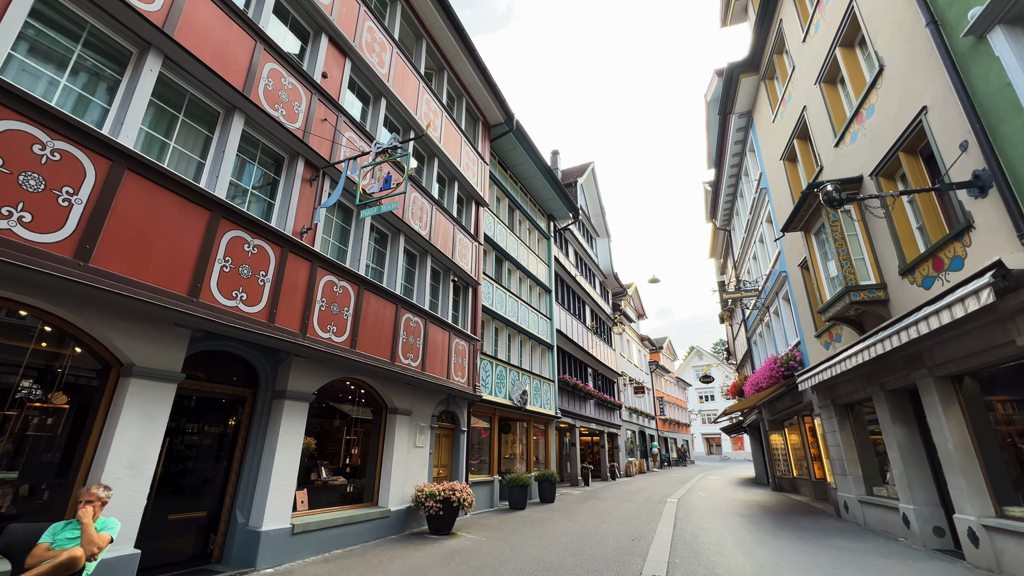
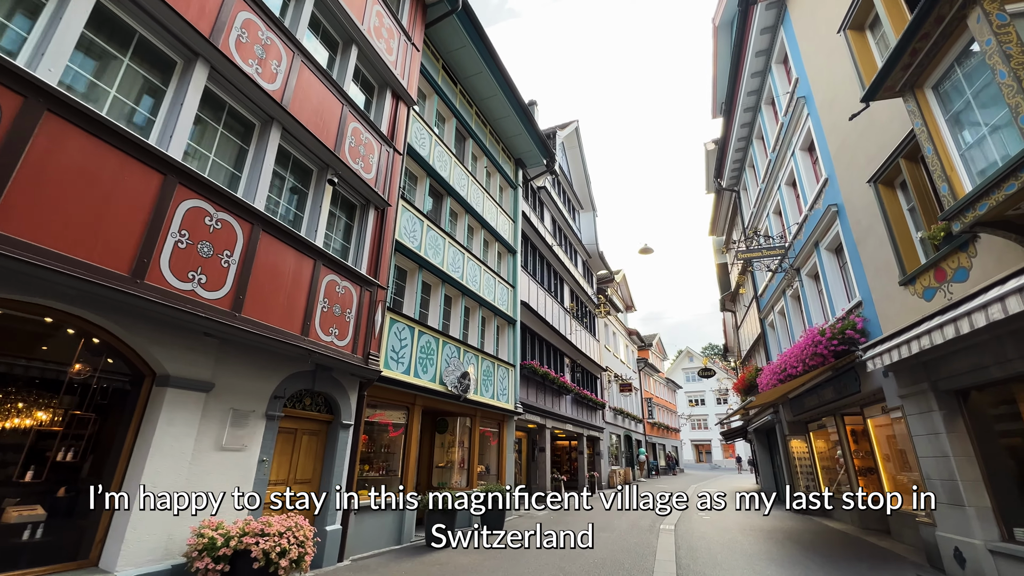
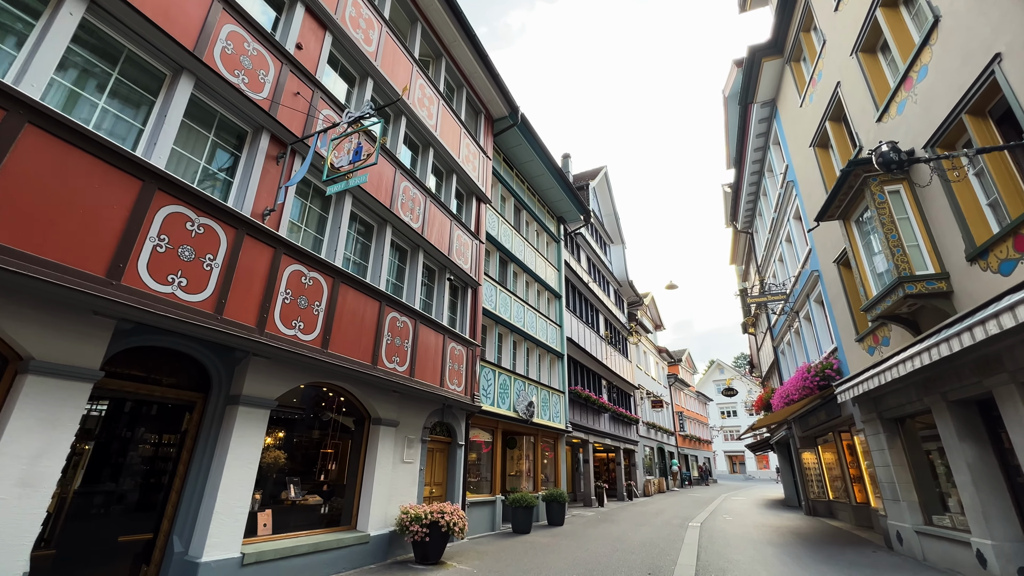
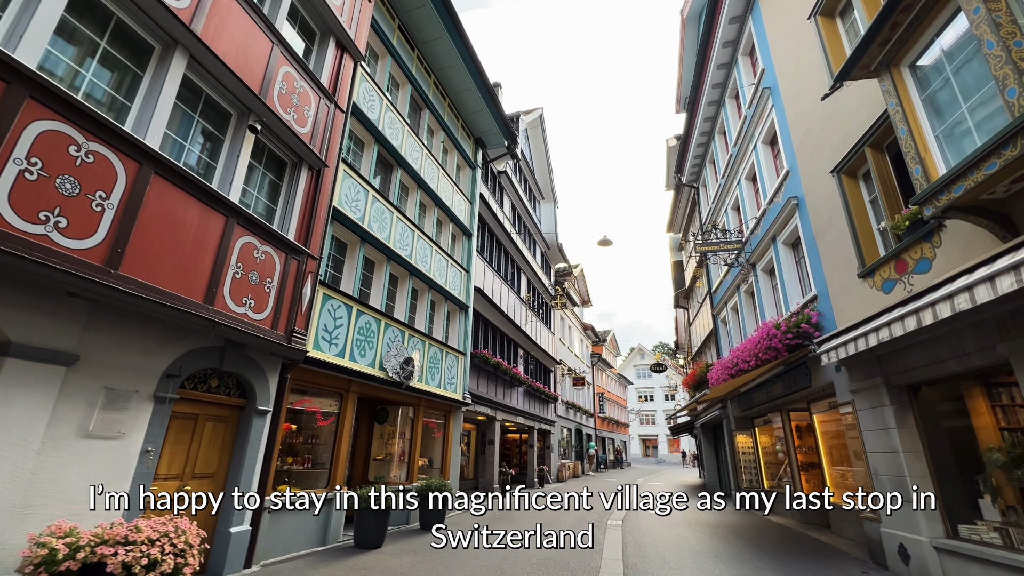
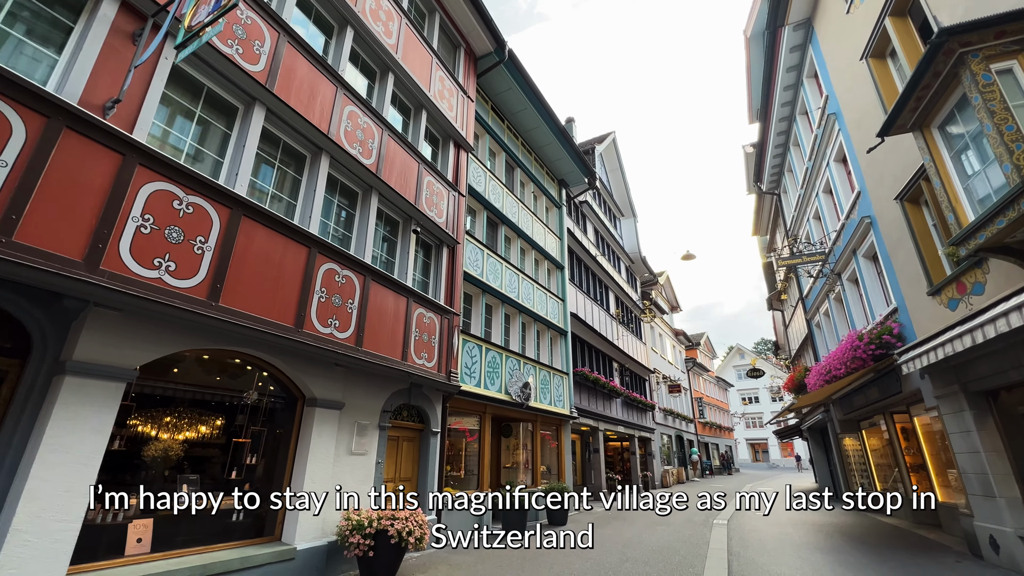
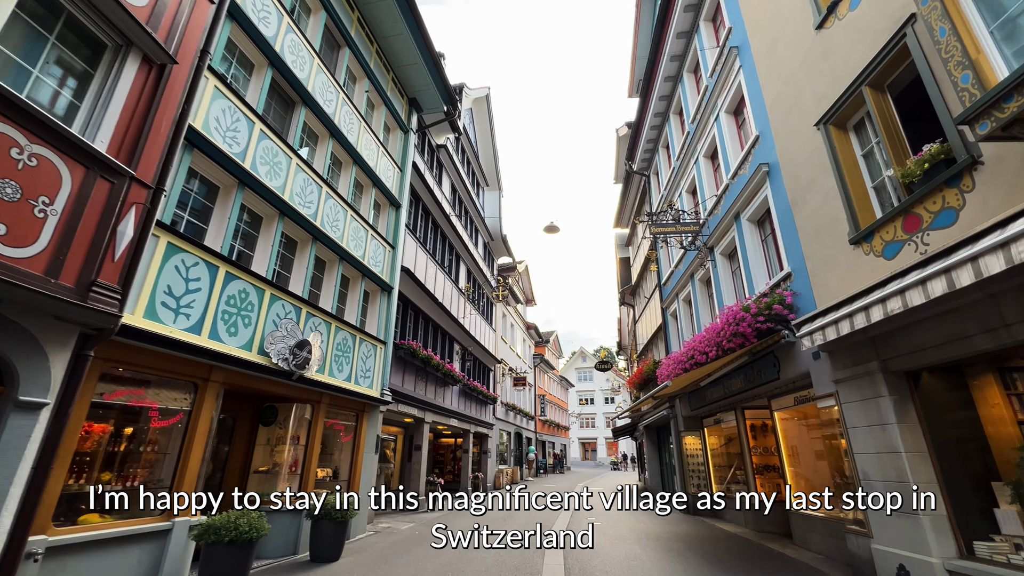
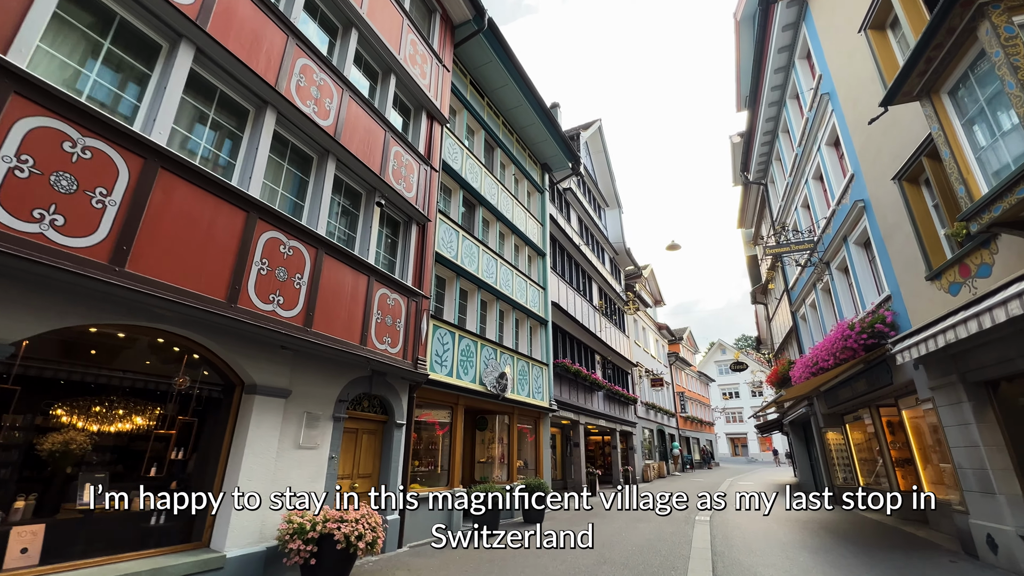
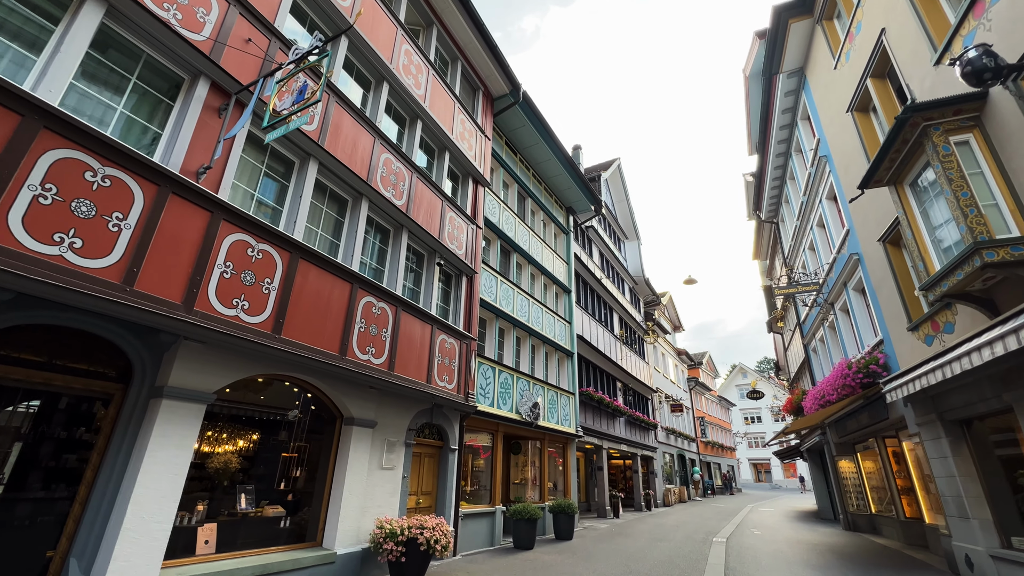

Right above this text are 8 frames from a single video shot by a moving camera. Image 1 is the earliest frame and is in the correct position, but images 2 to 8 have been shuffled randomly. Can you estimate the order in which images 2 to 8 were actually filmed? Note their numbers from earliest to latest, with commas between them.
3, 8, 5, 7, 2, 4, 6
